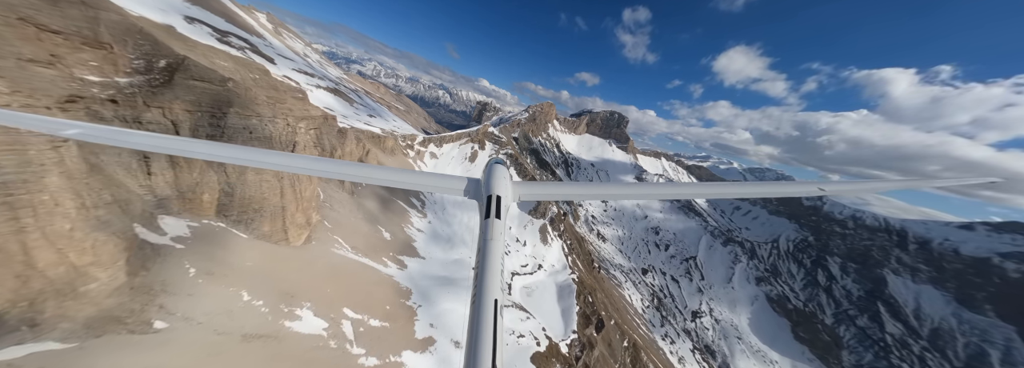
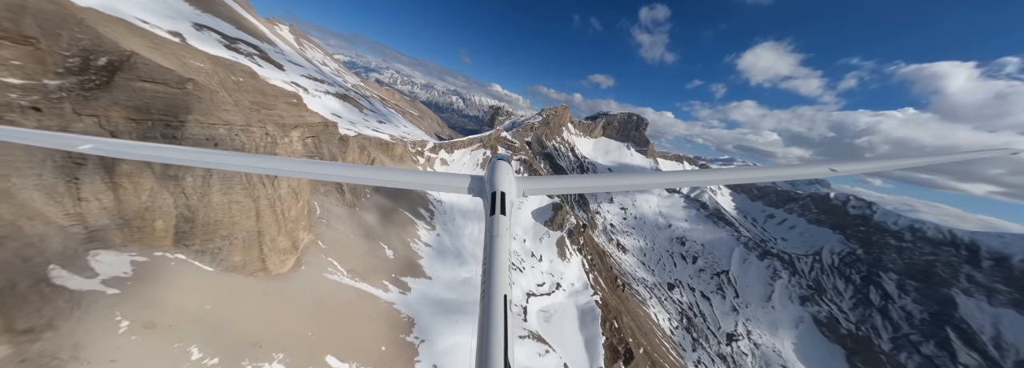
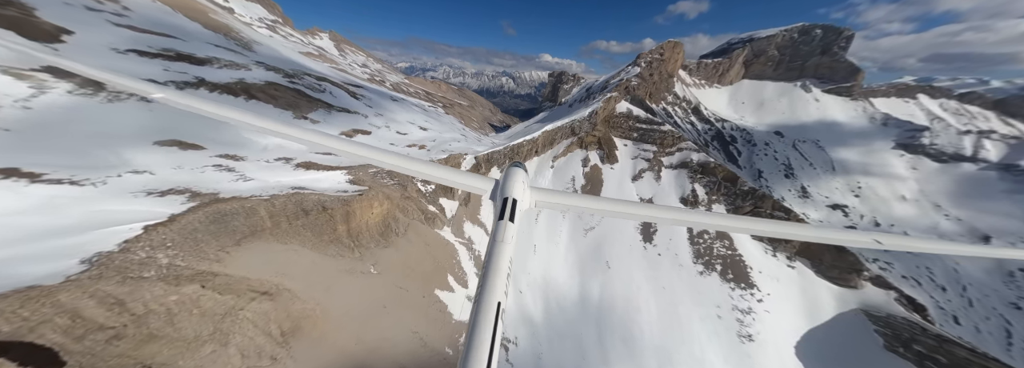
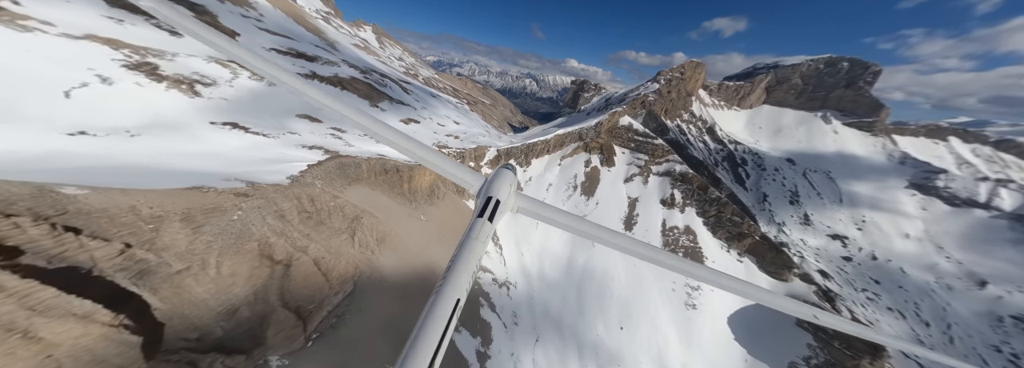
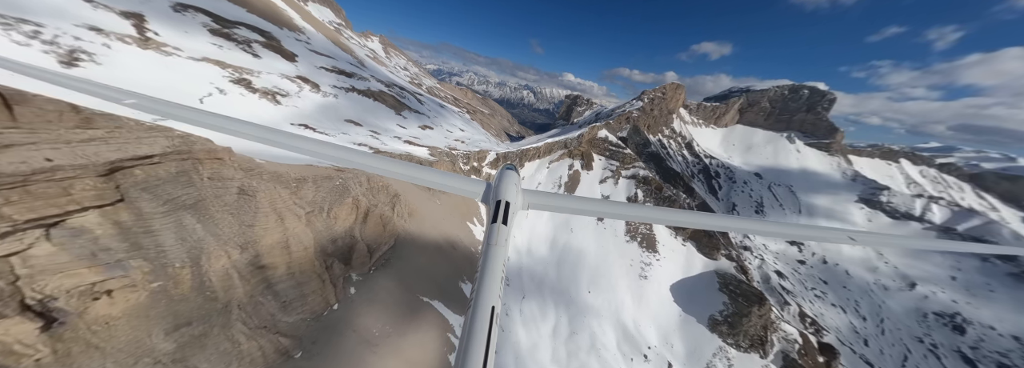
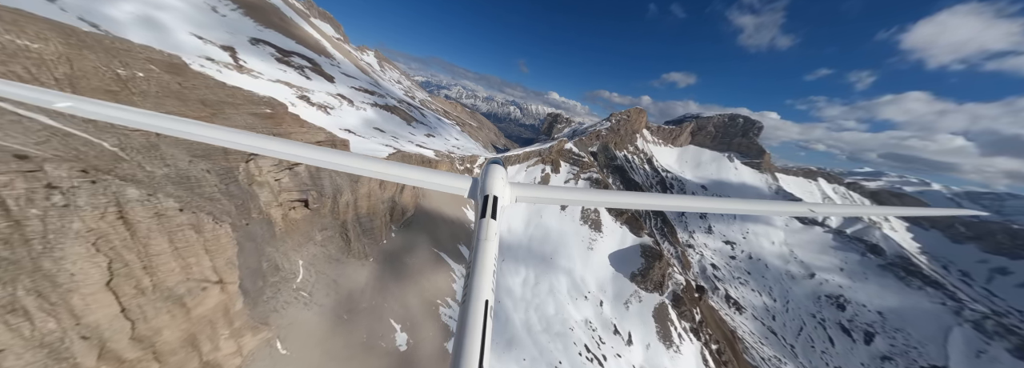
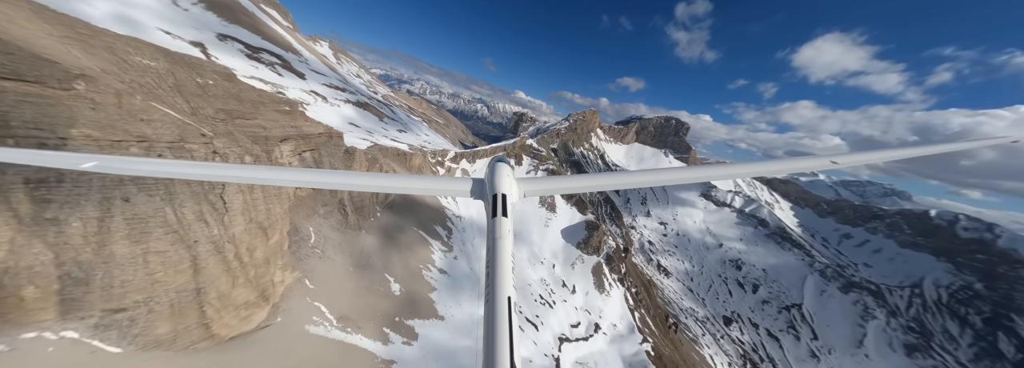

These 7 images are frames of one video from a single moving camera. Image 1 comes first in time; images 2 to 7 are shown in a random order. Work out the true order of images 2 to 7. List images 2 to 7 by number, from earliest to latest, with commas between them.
2, 7, 6, 5, 4, 3
